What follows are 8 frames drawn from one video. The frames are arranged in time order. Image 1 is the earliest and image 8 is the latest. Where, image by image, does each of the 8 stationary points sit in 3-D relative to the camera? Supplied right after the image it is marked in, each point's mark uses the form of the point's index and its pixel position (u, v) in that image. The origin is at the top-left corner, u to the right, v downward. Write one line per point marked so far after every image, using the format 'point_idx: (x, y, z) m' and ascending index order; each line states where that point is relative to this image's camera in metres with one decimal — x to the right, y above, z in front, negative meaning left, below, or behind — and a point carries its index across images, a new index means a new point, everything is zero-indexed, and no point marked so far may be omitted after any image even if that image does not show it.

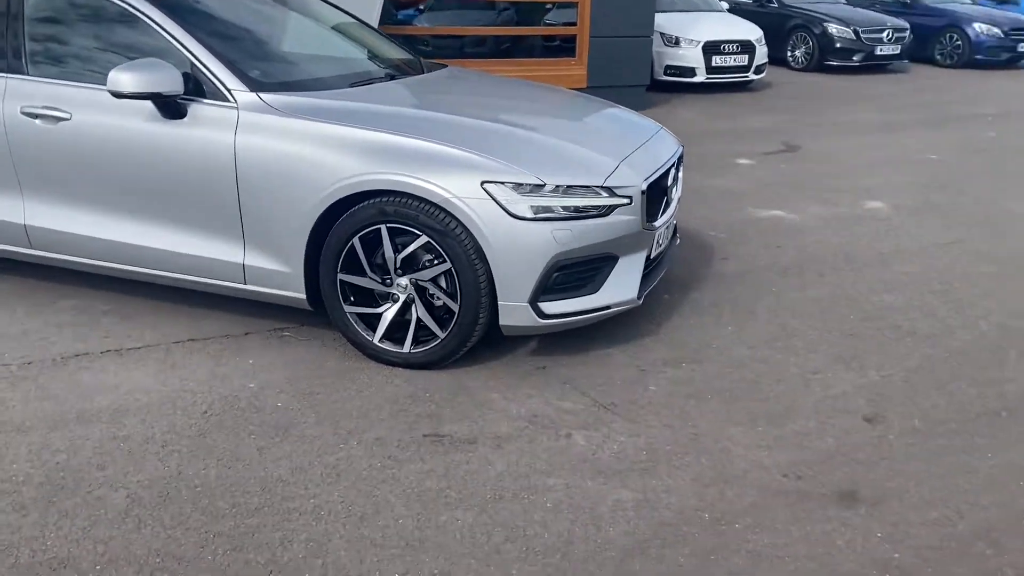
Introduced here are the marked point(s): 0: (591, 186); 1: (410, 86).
0: (+0.4, +0.5, +3.9) m
1: (-0.5, +1.1, +4.8) m
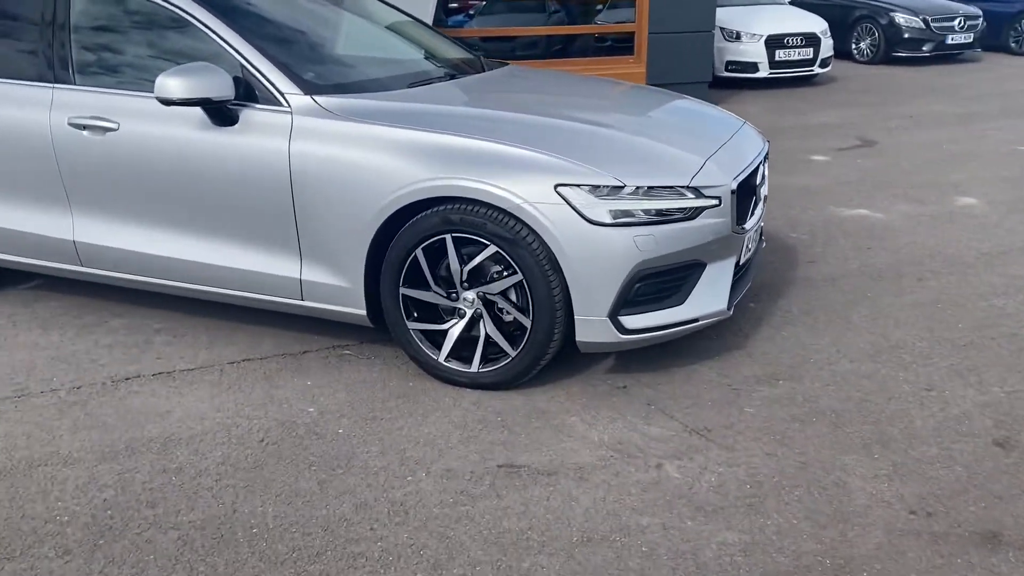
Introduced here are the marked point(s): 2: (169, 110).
0: (+0.7, +0.4, +3.6) m
1: (-0.1, +1.0, +4.5) m
2: (-1.5, +0.9, +4.2) m
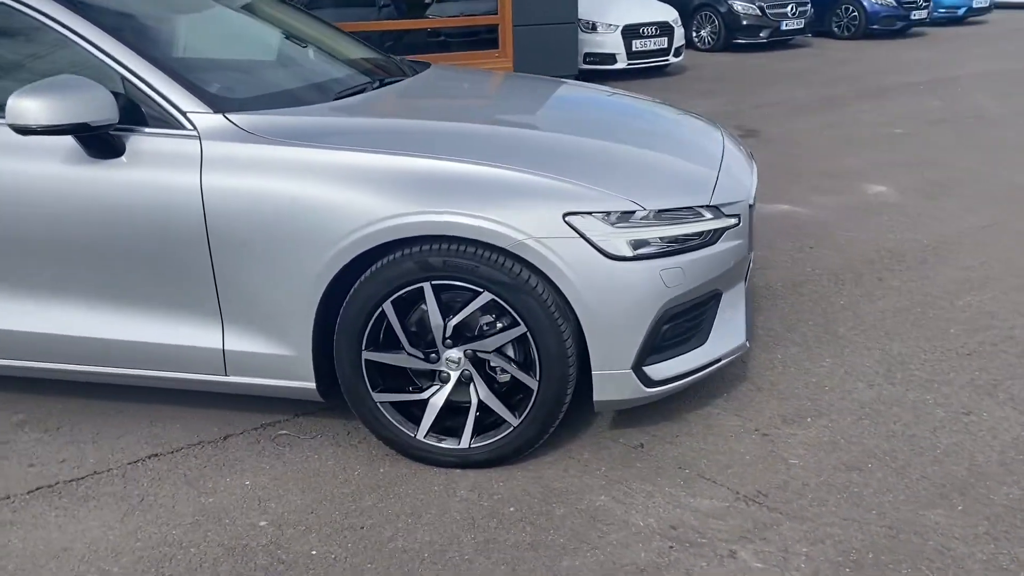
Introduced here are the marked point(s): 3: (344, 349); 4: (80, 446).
0: (+0.6, +0.3, +3.0) m
1: (-0.4, +0.8, +3.7) m
2: (-1.7, +0.6, +3.2) m
3: (-0.6, -0.2, +3.0) m
4: (-1.6, -0.6, +3.3) m
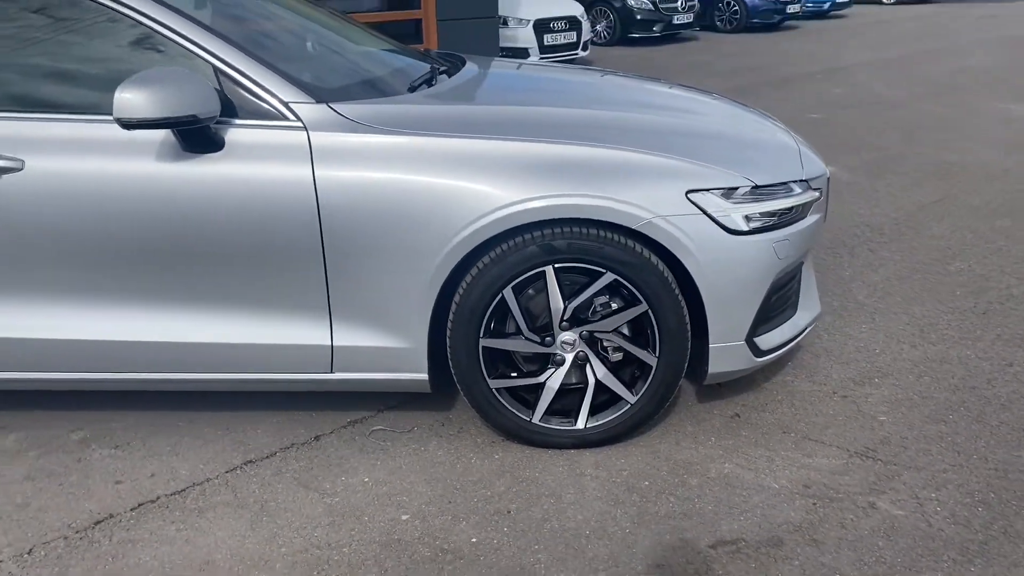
0: (+1.0, +0.4, +3.1) m
1: (-0.2, +0.9, +3.7) m
2: (-1.3, +0.6, +3.0) m
3: (-0.2, -0.2, +3.0) m
4: (-1.2, -0.6, +3.2) m
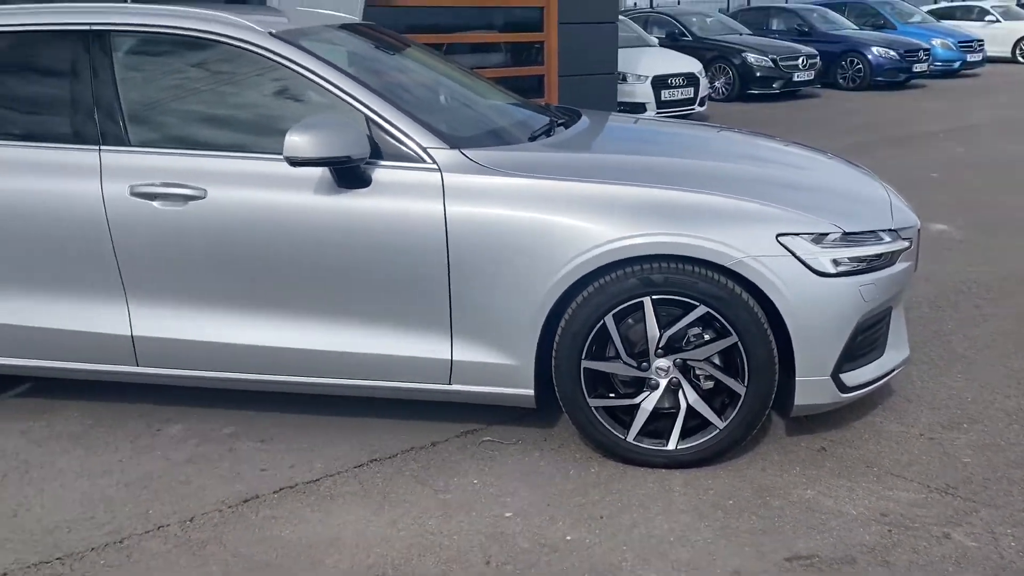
0: (+1.4, +0.2, +3.4) m
1: (+0.4, +0.7, +4.1) m
2: (-0.9, +0.5, +3.5) m
3: (+0.2, -0.3, +3.3) m
4: (-0.8, -0.7, +3.6) m
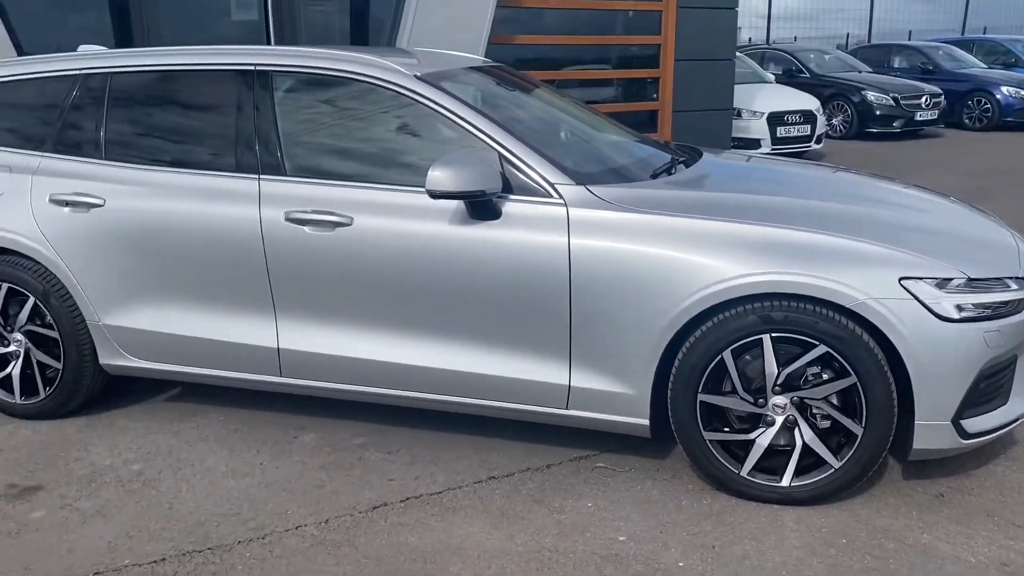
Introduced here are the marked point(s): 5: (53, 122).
0: (+1.9, 0.0, +3.3) m
1: (+1.0, +0.6, +4.3) m
2: (-0.4, +0.4, +3.8) m
3: (+0.7, -0.4, +3.5) m
4: (-0.4, -0.8, +3.8) m
5: (-2.3, +0.8, +4.4) m
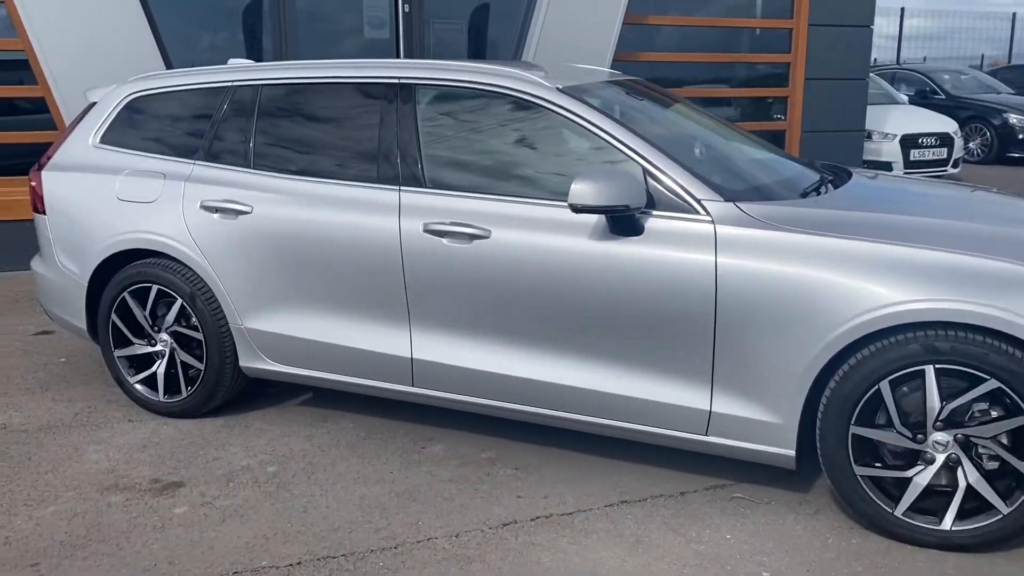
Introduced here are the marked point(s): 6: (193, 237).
0: (+2.4, -0.1, +3.0) m
1: (+1.6, +0.4, +4.0) m
2: (+0.2, +0.4, +3.7) m
3: (+1.2, -0.5, +3.3) m
4: (+0.2, -0.9, +3.7) m
5: (-1.6, +0.8, +4.5) m
6: (-1.6, +0.3, +4.4) m
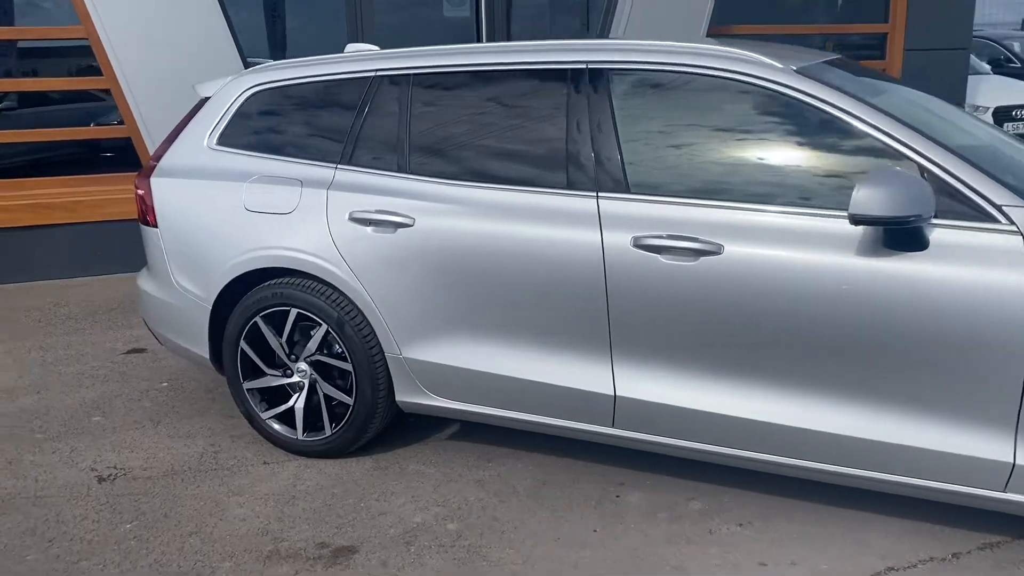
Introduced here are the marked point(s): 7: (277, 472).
0: (+3.2, -0.2, +2.3) m
1: (+2.4, +0.4, +3.4) m
2: (+1.0, +0.3, +3.1) m
3: (+2.0, -0.6, +2.6) m
4: (+1.1, -0.9, +3.1) m
5: (-0.7, +0.7, +3.9) m
6: (-0.7, +0.1, +3.7) m
7: (-1.1, -0.8, +3.9) m
